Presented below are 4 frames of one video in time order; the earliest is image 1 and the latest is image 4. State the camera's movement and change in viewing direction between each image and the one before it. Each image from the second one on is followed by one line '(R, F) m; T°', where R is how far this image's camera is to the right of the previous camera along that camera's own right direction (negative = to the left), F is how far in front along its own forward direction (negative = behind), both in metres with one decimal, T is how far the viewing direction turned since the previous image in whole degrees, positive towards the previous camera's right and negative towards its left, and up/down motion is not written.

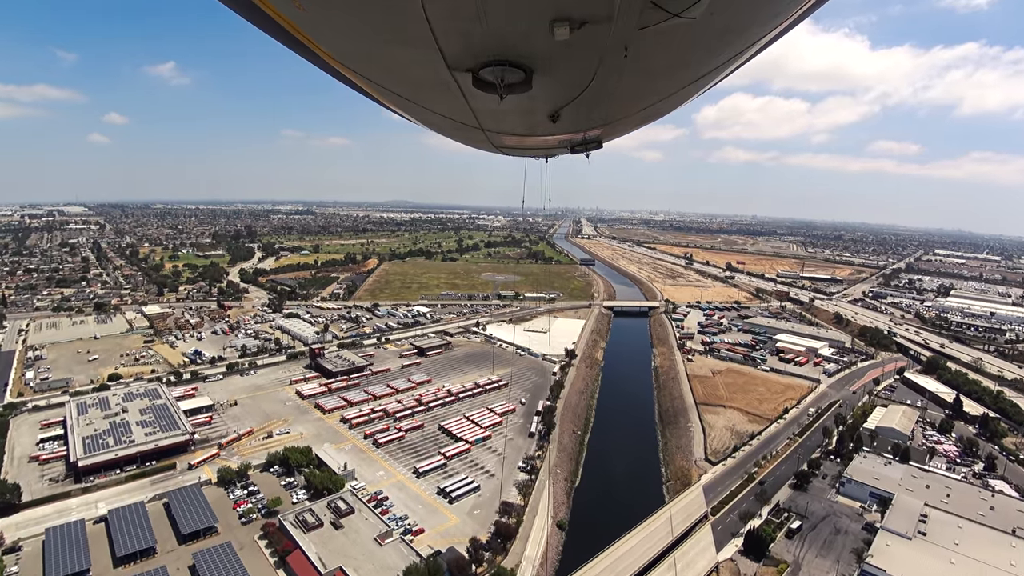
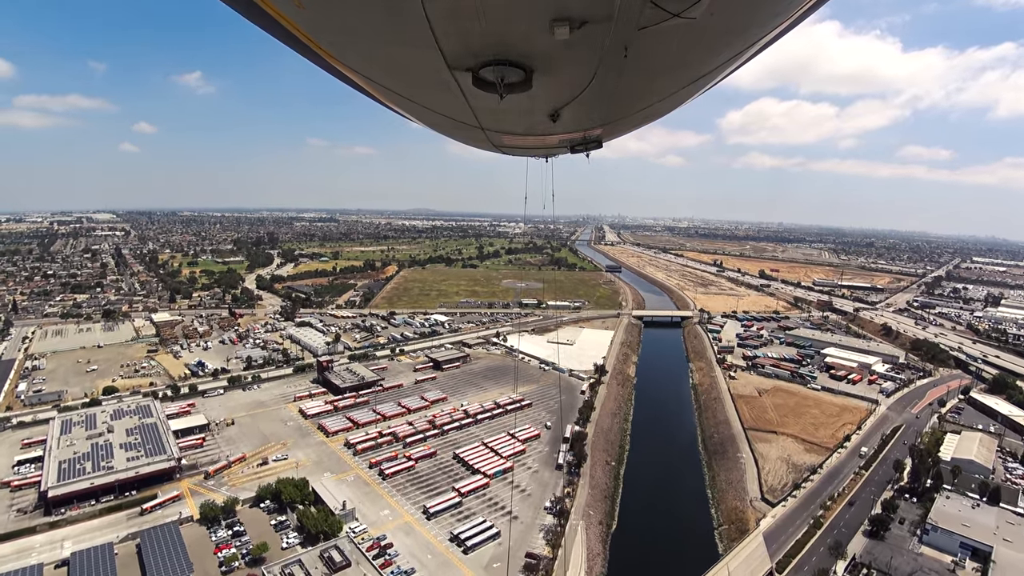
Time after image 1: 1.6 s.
(-0.1, +0.9) m; -2°
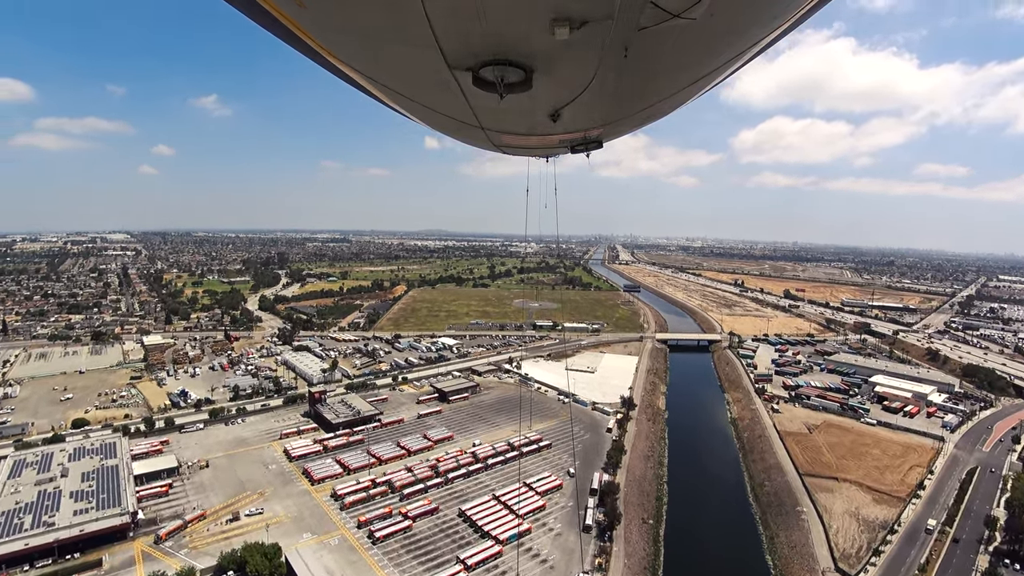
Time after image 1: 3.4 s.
(-0.1, +1.0) m; -1°
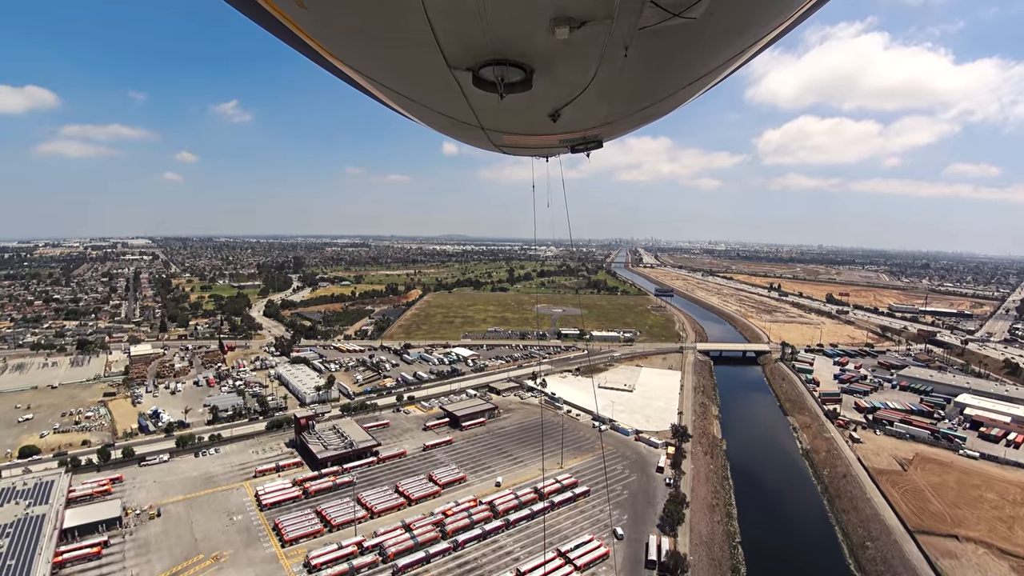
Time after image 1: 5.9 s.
(-0.1, +1.4) m; -2°
